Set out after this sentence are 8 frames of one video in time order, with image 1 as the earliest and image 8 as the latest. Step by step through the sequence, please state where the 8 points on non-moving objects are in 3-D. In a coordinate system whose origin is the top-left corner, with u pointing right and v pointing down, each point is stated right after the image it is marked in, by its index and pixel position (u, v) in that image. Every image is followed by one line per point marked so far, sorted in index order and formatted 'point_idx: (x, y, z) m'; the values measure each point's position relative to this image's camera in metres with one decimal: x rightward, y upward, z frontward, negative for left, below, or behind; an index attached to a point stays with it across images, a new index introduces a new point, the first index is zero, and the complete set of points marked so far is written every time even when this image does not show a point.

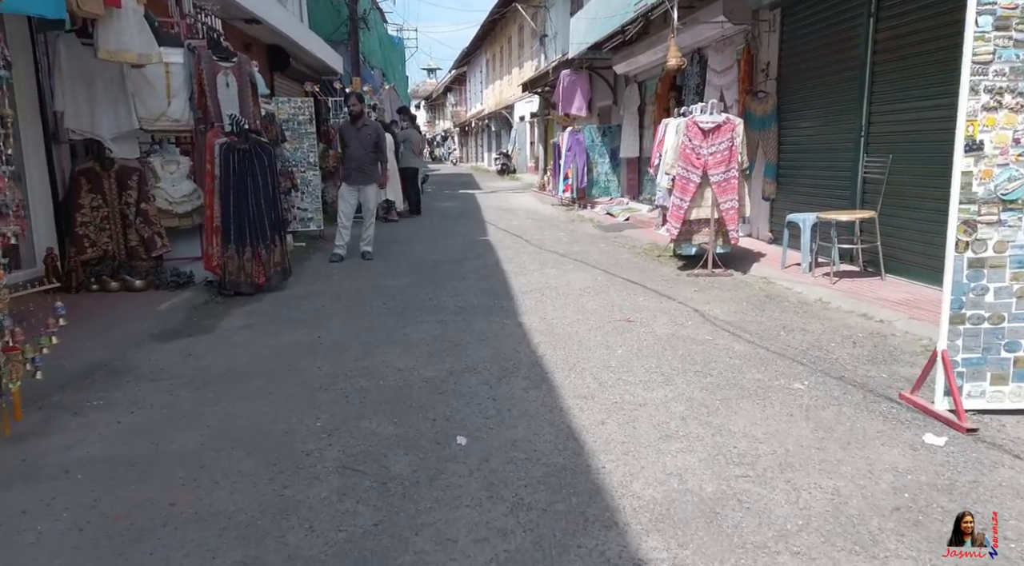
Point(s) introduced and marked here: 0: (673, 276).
0: (+1.5, +0.1, +7.3) m
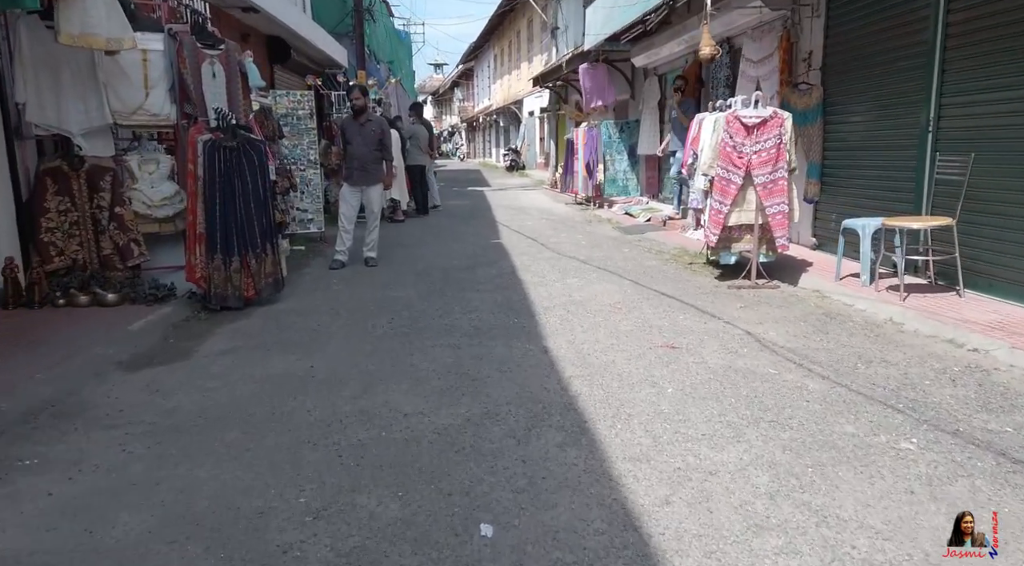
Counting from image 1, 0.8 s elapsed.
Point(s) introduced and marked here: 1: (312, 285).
0: (+1.7, 0.0, +6.5) m
1: (-1.9, 0.0, +7.2) m
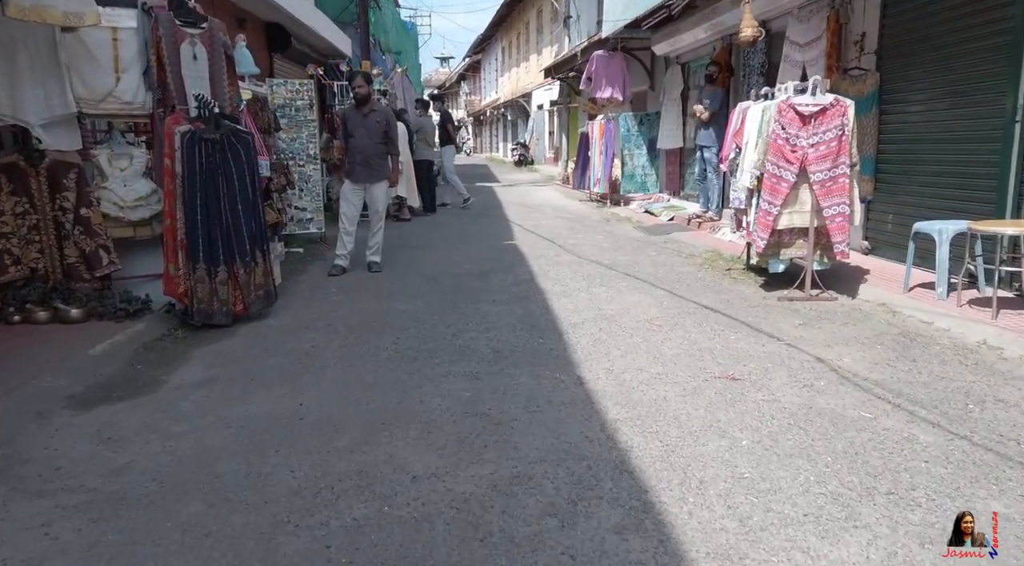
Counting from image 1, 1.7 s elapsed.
0: (+1.9, -0.1, +5.7) m
1: (-1.7, -0.1, +6.4) m
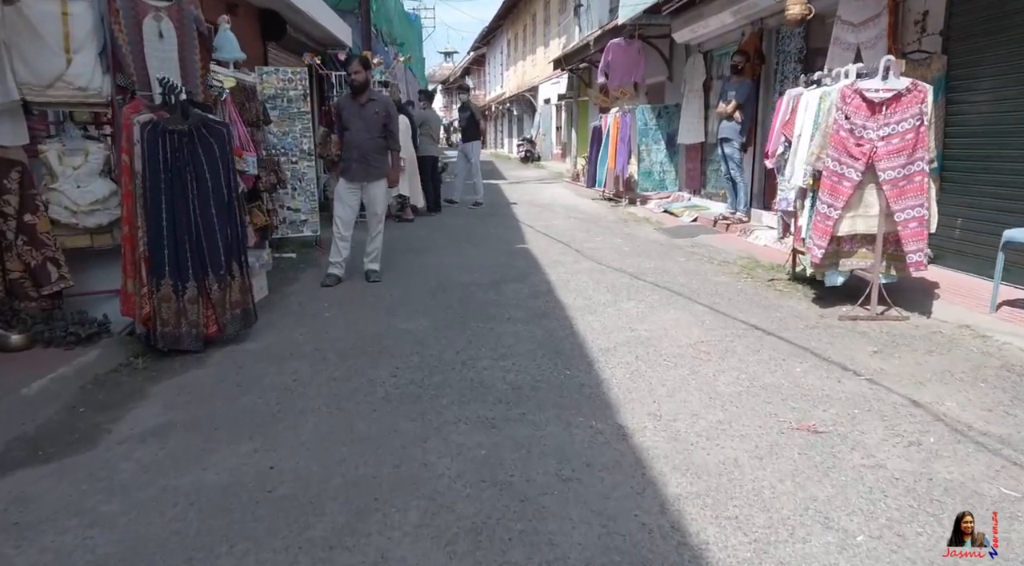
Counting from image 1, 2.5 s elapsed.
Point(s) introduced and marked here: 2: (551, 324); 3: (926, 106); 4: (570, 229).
0: (+2.0, -0.2, +4.9) m
1: (-1.6, -0.2, +5.7) m
2: (+0.3, -0.3, +5.1) m
3: (+2.6, +1.1, +4.7) m
4: (+0.8, +0.8, +10.6) m
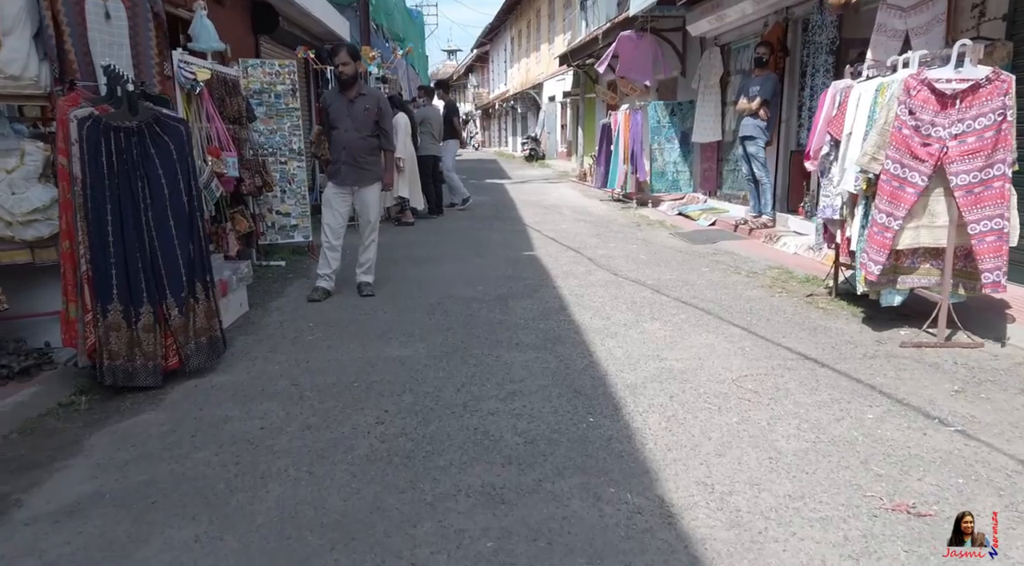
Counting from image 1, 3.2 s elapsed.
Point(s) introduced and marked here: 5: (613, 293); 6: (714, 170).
0: (+2.0, -0.4, +4.2) m
1: (-1.6, -0.3, +5.0) m
2: (+0.3, -0.4, +4.4) m
3: (+2.6, +1.0, +4.0) m
4: (+0.9, +0.6, +9.9) m
5: (+0.8, -0.1, +6.1) m
6: (+3.2, +1.8, +12.1) m
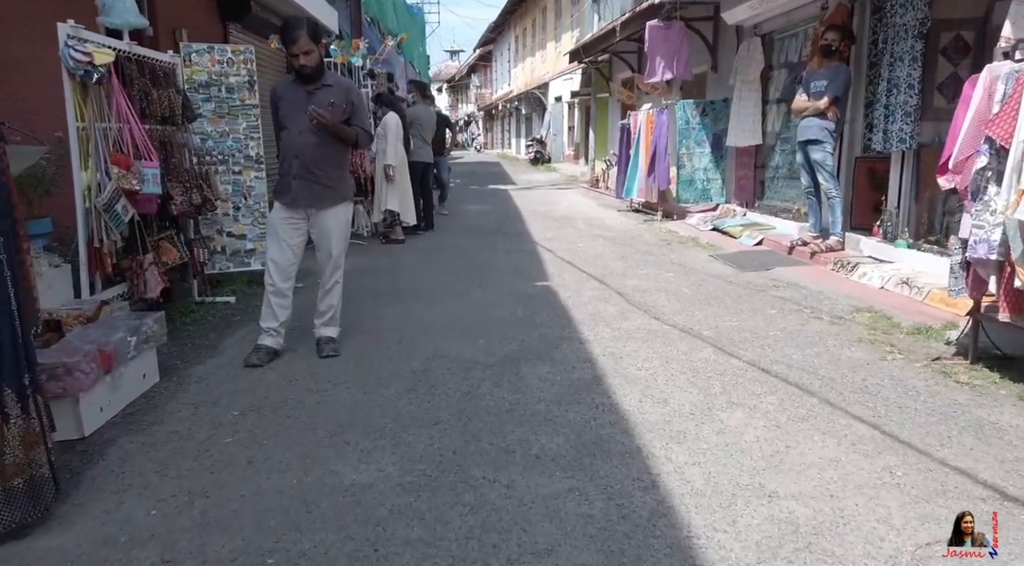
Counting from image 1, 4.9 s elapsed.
0: (+2.1, -0.7, +2.6) m
1: (-1.5, -0.7, +3.4) m
2: (+0.4, -0.7, +2.8) m
3: (+2.7, +0.6, +2.4) m
4: (+1.0, +0.3, +8.3) m
5: (+0.9, -0.4, +4.5) m
6: (+3.3, +1.4, +10.5) m
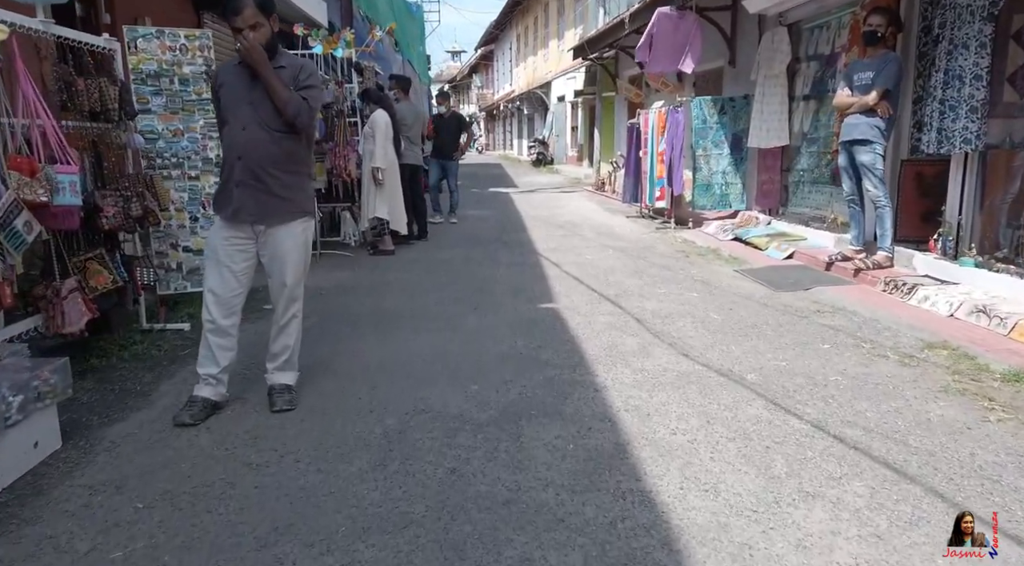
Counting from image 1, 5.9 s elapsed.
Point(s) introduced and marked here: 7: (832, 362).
0: (+2.1, -0.9, +1.7) m
1: (-1.5, -0.8, +2.5) m
2: (+0.4, -0.9, +1.9) m
3: (+2.7, +0.5, +1.5) m
4: (+1.0, +0.1, +7.4) m
5: (+0.9, -0.6, +3.6) m
6: (+3.3, +1.3, +9.6) m
7: (+1.8, -0.4, +4.3) m
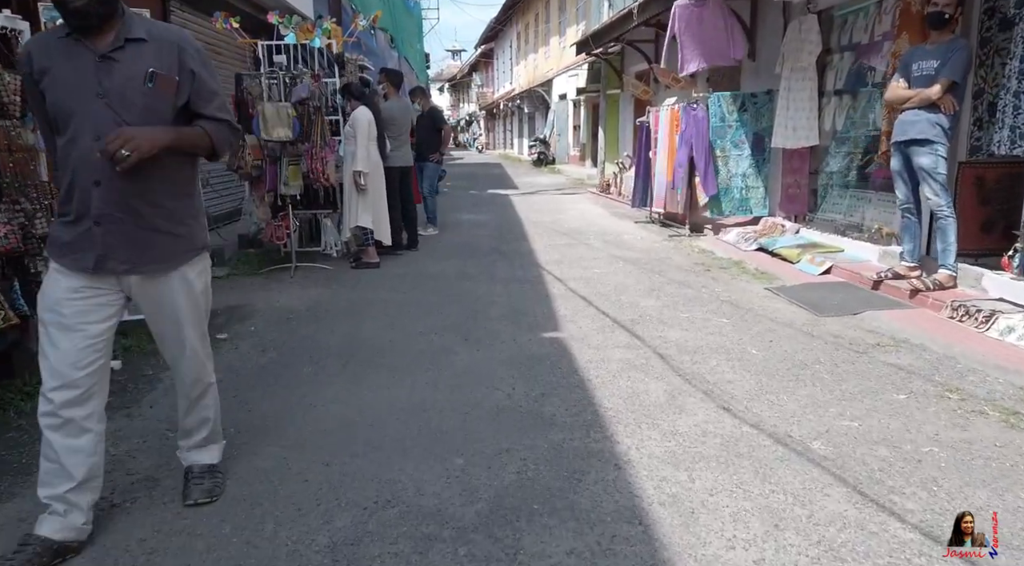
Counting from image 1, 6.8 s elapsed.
0: (+2.1, -1.0, +0.8) m
1: (-1.5, -1.0, +1.6) m
2: (+0.4, -1.1, +1.0) m
3: (+2.7, +0.3, +0.6) m
4: (+1.0, 0.0, +6.4) m
5: (+0.9, -0.8, +2.7) m
6: (+3.3, +1.1, +8.6) m
7: (+1.8, -0.6, +3.4) m
